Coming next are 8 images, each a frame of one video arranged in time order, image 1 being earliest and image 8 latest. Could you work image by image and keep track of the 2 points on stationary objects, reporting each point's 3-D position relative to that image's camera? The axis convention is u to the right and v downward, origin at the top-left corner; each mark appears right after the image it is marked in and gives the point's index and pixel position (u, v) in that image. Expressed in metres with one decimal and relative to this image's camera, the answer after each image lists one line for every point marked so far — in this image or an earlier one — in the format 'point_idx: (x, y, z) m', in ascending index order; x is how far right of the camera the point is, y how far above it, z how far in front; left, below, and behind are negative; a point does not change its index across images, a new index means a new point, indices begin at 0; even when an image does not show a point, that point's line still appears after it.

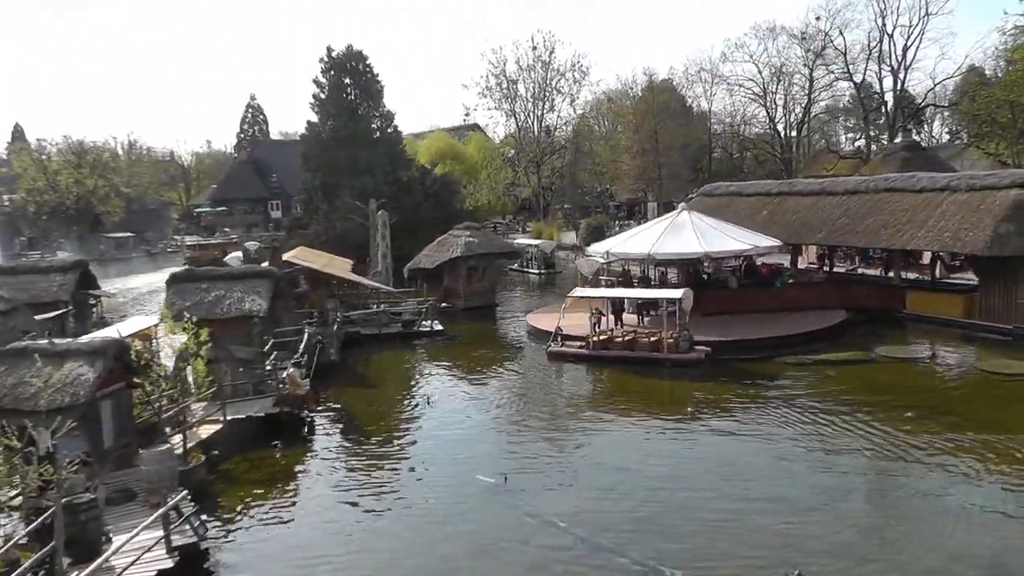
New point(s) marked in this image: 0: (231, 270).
0: (-5.1, +0.3, +18.8) m
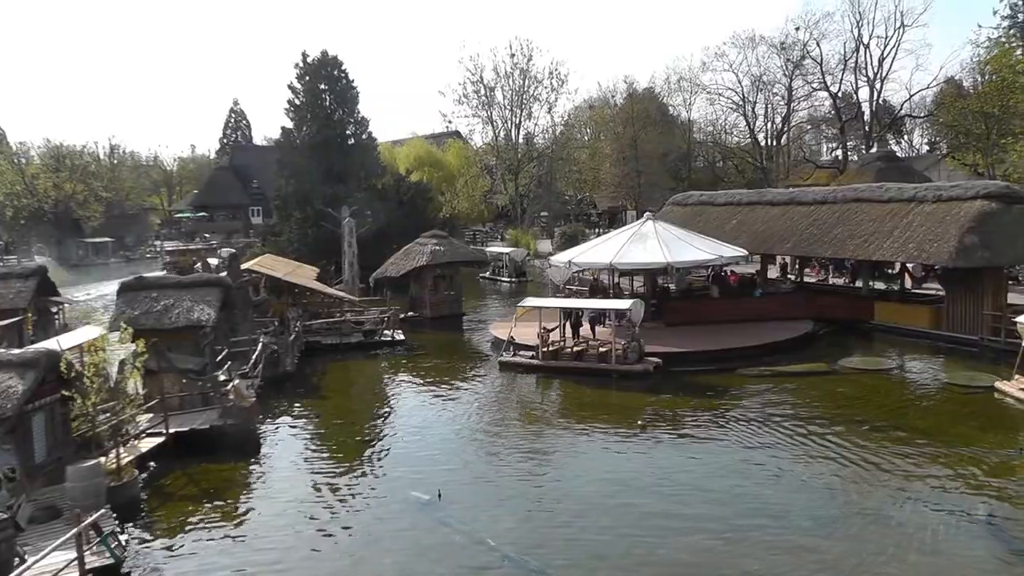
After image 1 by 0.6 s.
0: (-5.9, +0.2, +18.5) m
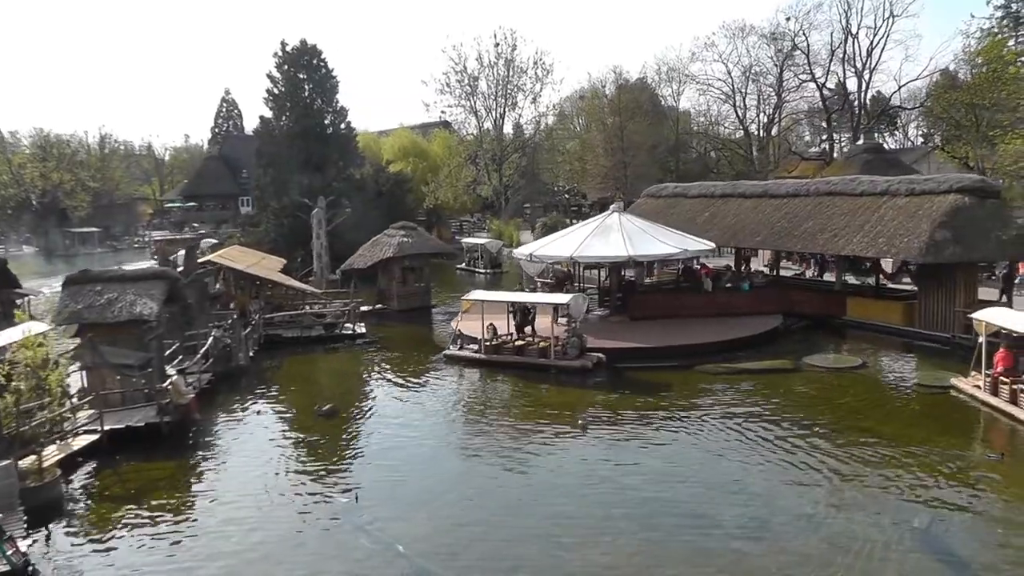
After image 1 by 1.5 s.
0: (-6.6, +0.3, +17.9) m
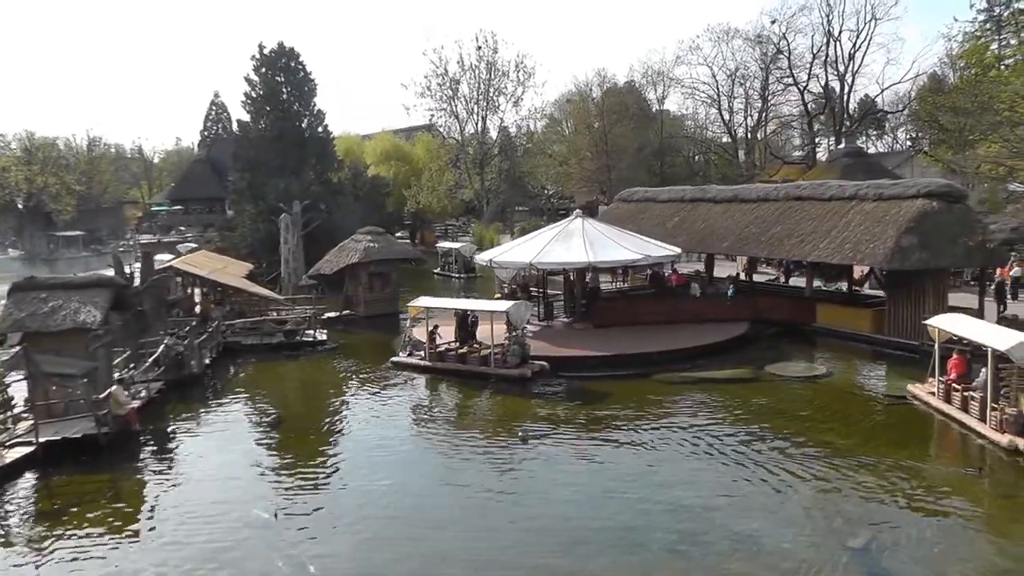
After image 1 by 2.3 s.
0: (-7.4, +0.2, +17.5) m
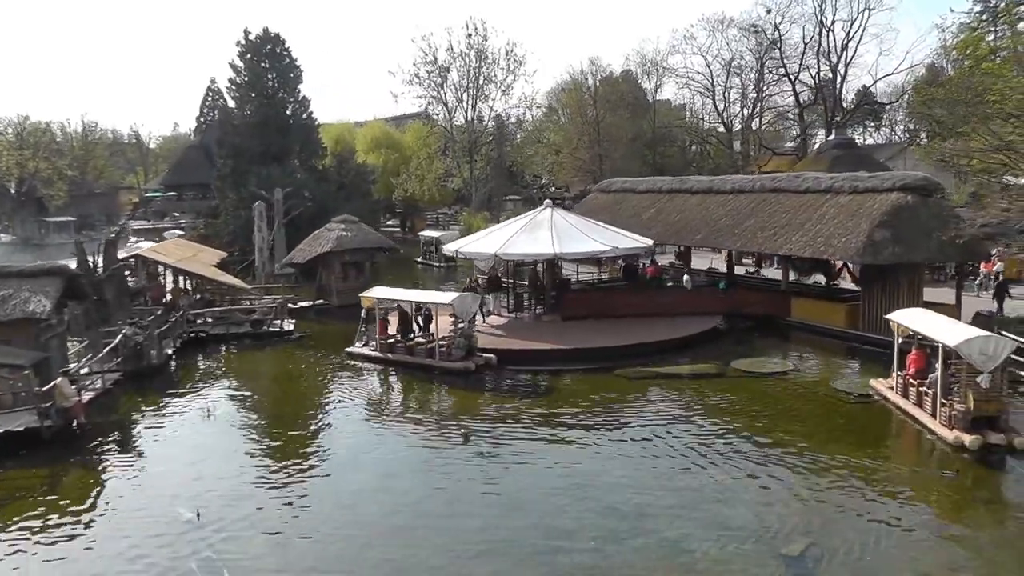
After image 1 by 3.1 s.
0: (-8.0, +0.4, +17.1) m
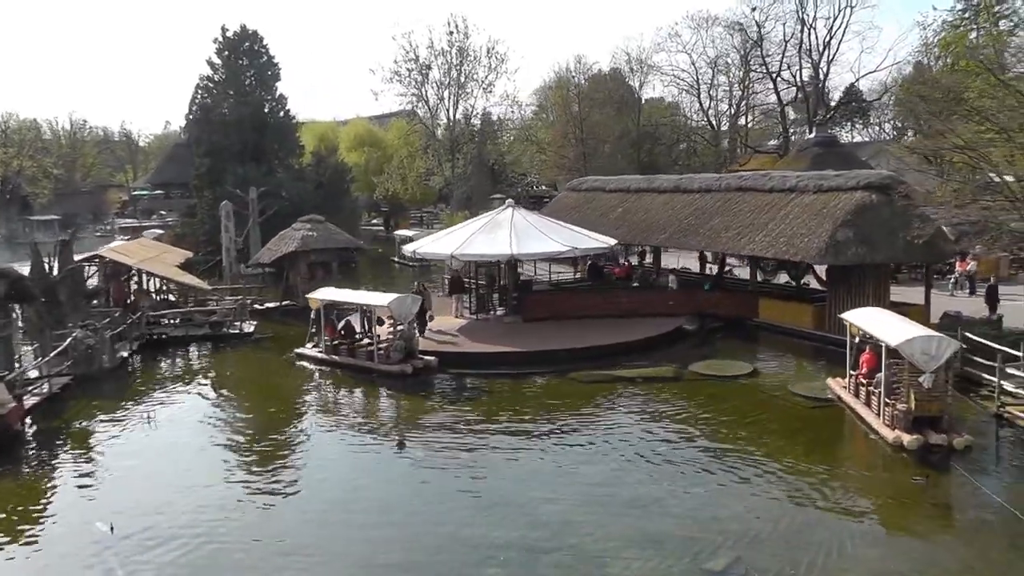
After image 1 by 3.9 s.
0: (-8.8, +0.3, +16.8) m
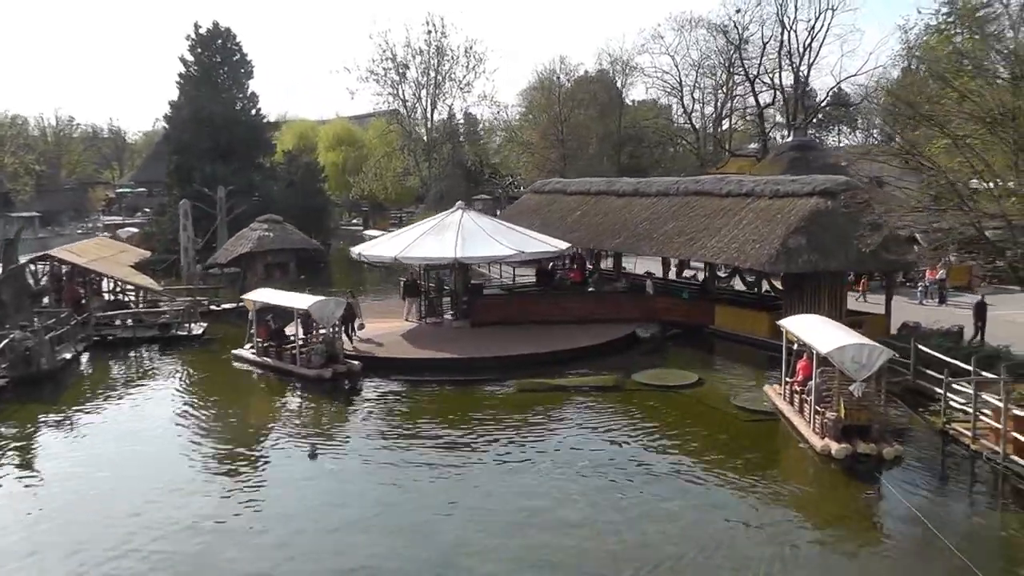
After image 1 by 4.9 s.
0: (-9.7, +0.3, +16.3) m
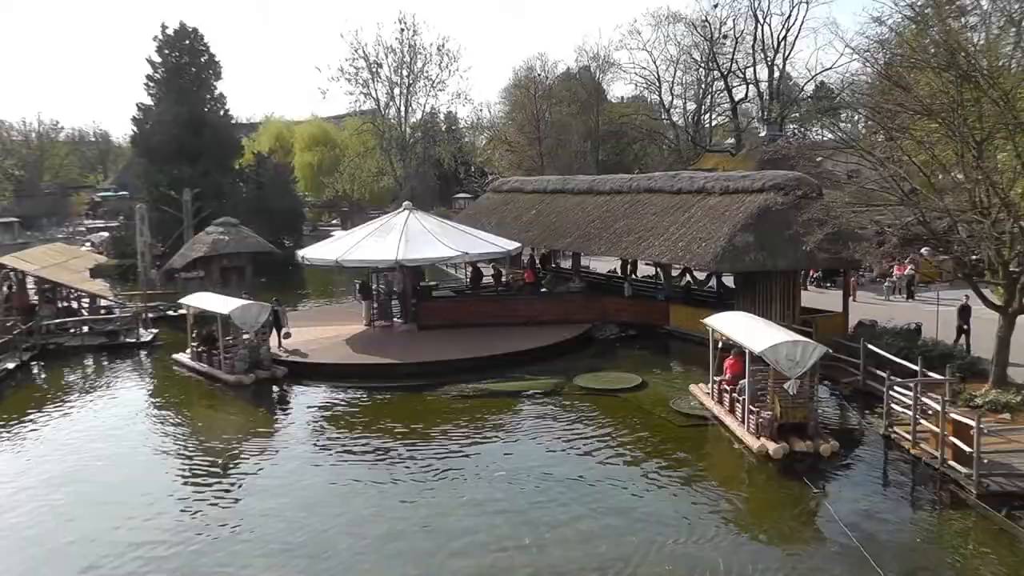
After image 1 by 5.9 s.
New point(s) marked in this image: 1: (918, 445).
0: (-10.6, +0.2, +16.0) m
1: (+5.4, -2.1, +13.9) m
